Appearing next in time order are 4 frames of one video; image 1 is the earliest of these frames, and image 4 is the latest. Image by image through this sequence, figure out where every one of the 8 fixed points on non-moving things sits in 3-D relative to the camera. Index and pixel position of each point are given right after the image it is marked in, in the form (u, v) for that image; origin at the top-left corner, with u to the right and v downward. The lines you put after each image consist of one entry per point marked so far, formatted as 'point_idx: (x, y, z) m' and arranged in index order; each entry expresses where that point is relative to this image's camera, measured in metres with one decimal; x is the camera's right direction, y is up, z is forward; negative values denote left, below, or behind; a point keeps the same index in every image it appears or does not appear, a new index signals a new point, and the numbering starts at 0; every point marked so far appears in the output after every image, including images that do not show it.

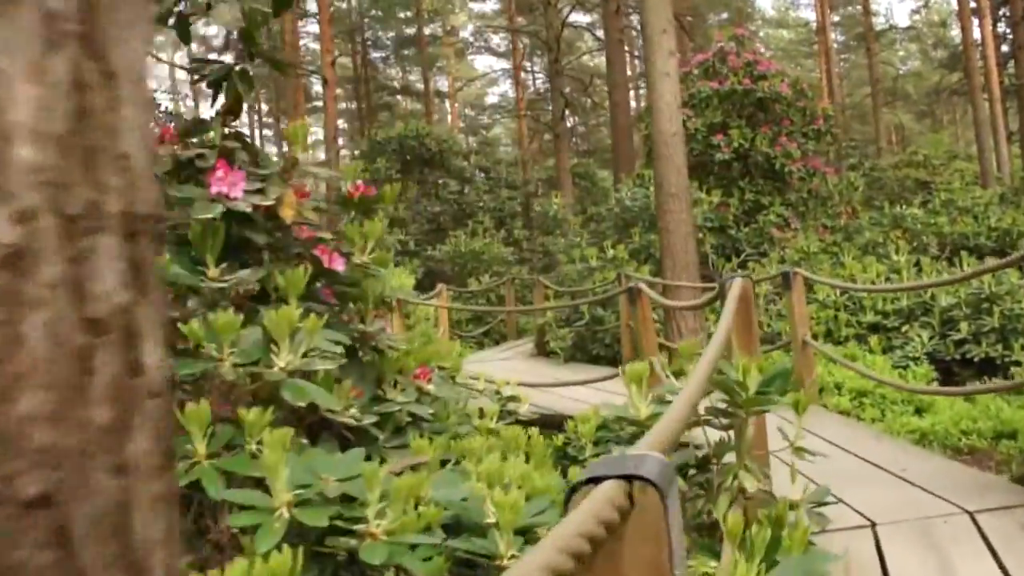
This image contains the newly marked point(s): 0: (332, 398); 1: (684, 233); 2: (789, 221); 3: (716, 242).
0: (-0.3, -0.2, +1.9) m
1: (+0.9, +0.3, +6.5) m
2: (+2.2, +0.5, +9.7) m
3: (+1.5, +0.4, +9.5) m
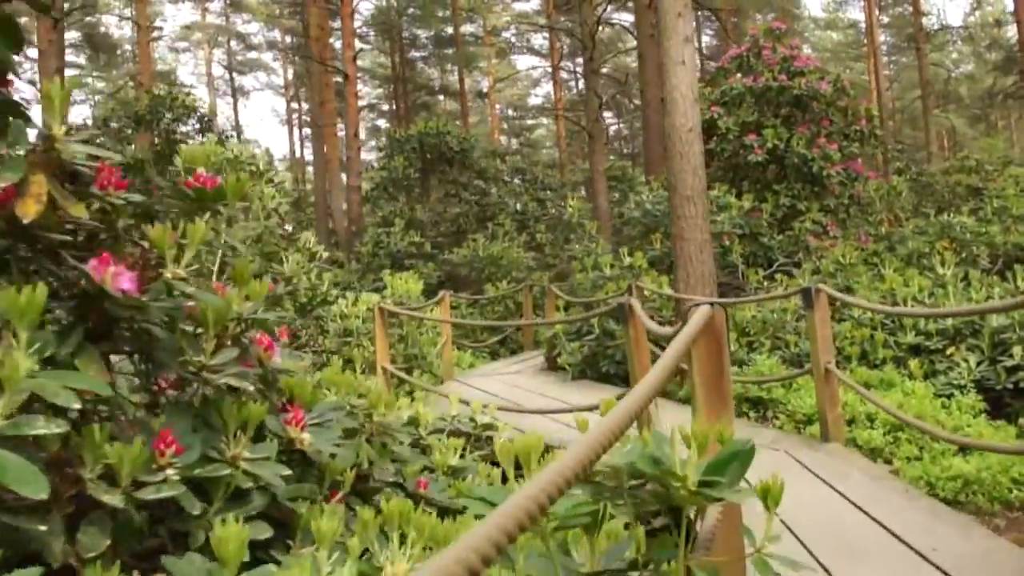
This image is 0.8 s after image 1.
0: (-0.5, -0.2, +1.2) m
1: (+0.9, +0.2, +5.8) m
2: (+2.3, +0.4, +8.9) m
3: (+1.6, +0.3, +8.7) m
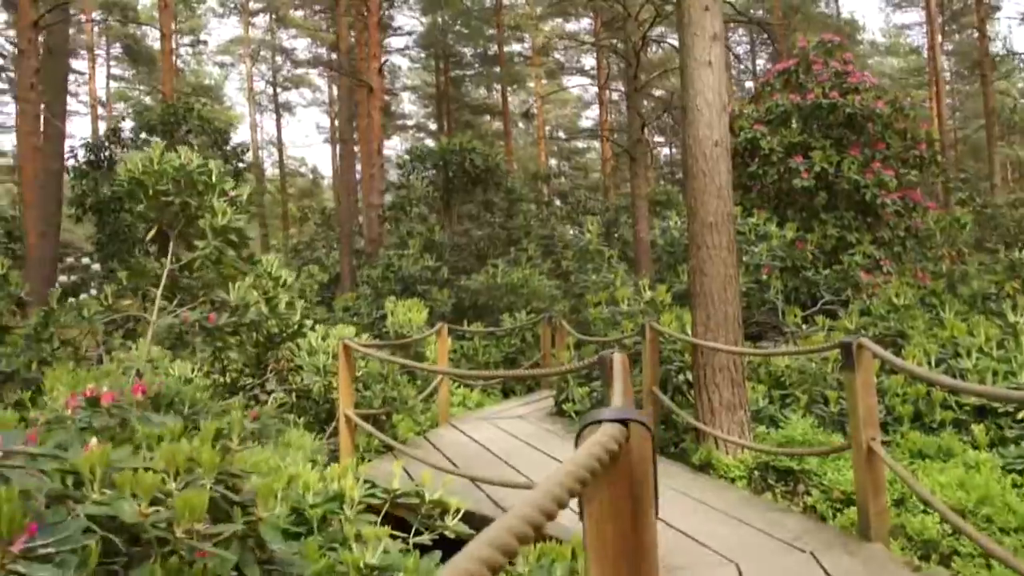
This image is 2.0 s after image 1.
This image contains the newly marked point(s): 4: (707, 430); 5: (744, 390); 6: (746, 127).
0: (-0.7, -0.2, +0.4) m
1: (+0.8, +0.1, +4.9) m
2: (+2.4, +0.2, +8.0) m
3: (+1.7, 0.0, +7.8) m
4: (+0.7, -0.5, +4.5) m
5: (+0.9, -0.4, +4.8) m
6: (+1.6, +1.1, +8.8) m
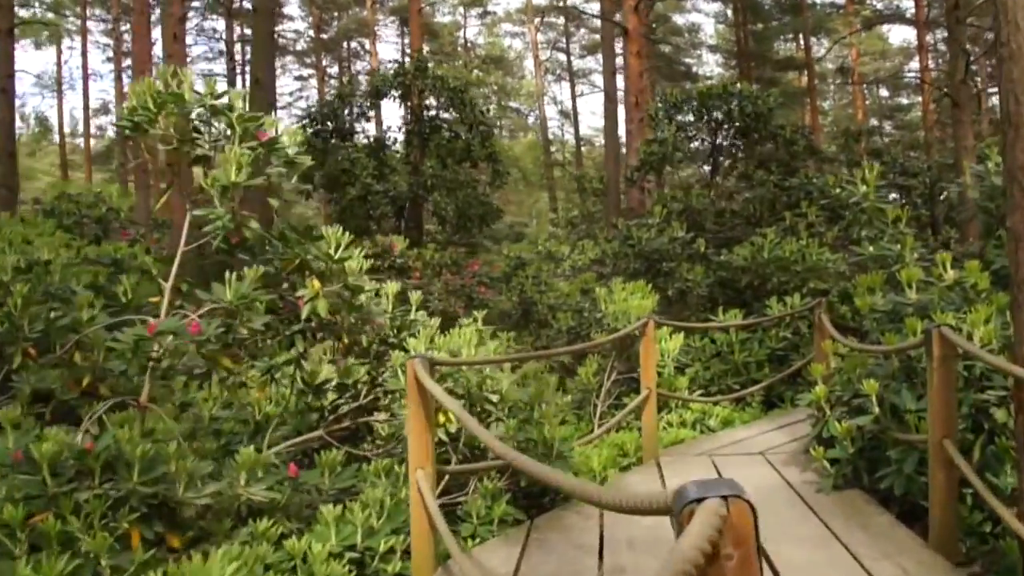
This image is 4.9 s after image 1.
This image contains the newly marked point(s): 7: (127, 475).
0: (-1.4, -0.3, -1.3) m
1: (+1.2, +0.1, +2.7) m
2: (+3.5, +0.3, +5.3) m
3: (+2.8, +0.1, +5.2) m
4: (+1.0, -0.5, +2.3) m
5: (+1.2, -0.4, +2.5) m
6: (+2.9, +1.3, +6.2) m
7: (-0.9, -0.4, +2.8) m
